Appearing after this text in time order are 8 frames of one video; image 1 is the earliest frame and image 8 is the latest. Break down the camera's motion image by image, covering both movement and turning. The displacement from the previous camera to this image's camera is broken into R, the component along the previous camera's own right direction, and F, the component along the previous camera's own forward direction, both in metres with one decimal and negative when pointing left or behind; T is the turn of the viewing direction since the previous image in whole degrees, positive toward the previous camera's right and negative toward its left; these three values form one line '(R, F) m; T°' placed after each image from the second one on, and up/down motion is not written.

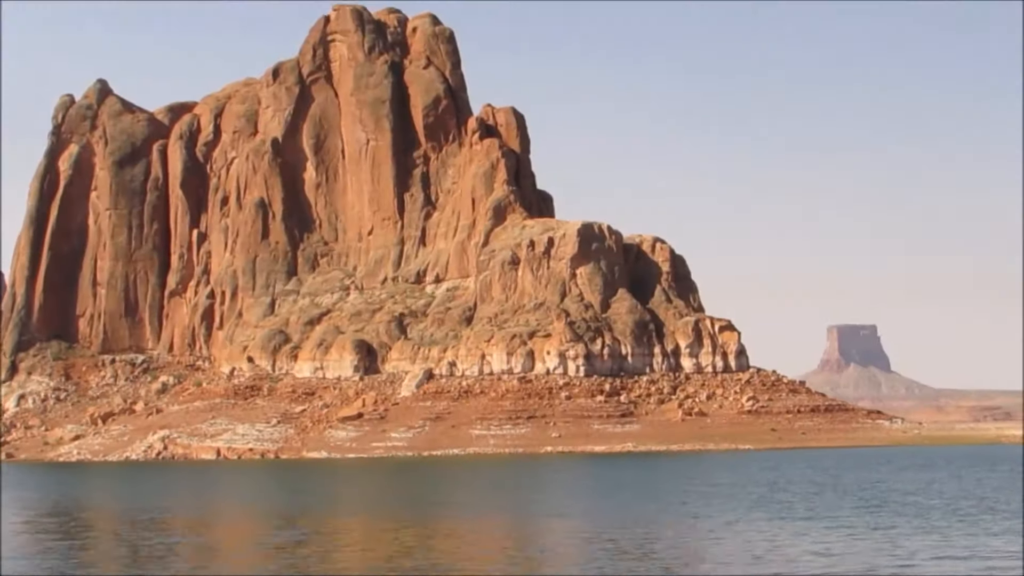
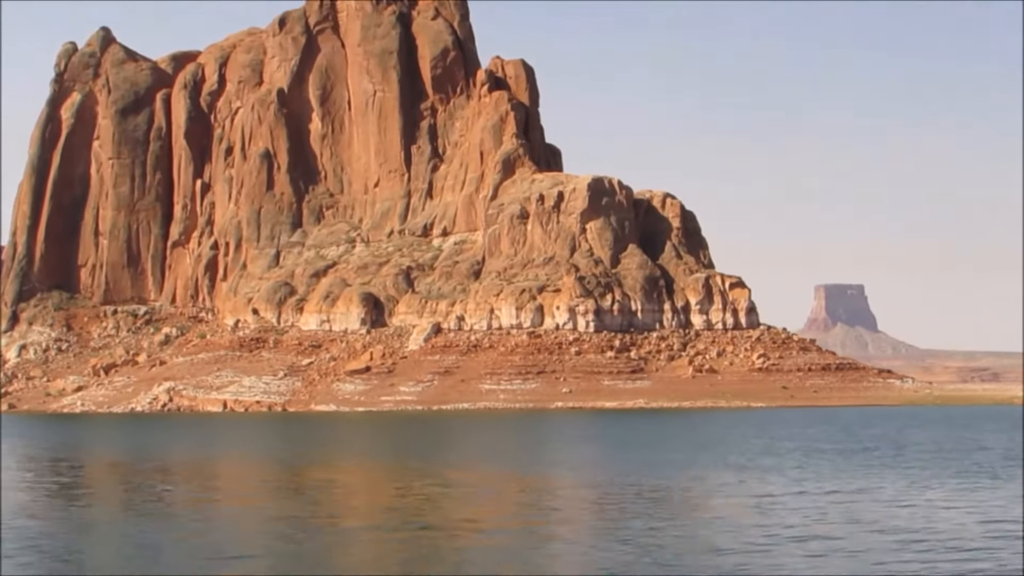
(-0.9, +0.7) m; 0°
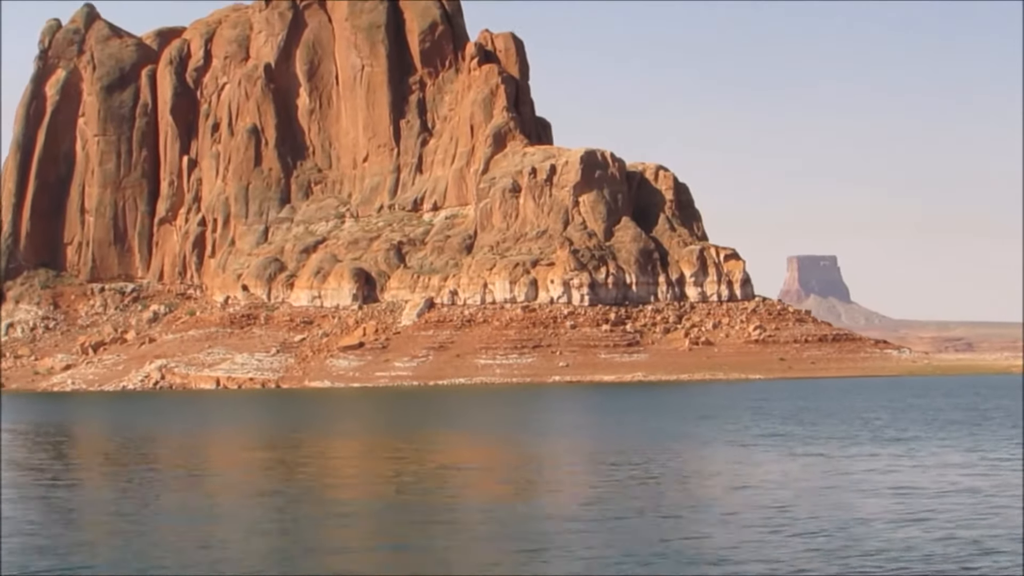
(-0.8, +0.5) m; +1°
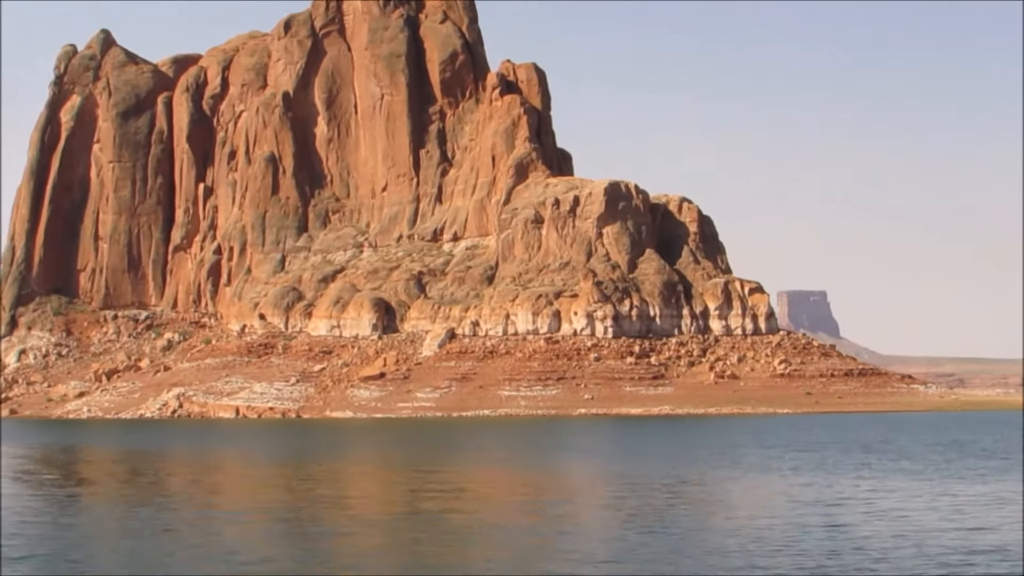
(-1.3, +0.7) m; 0°
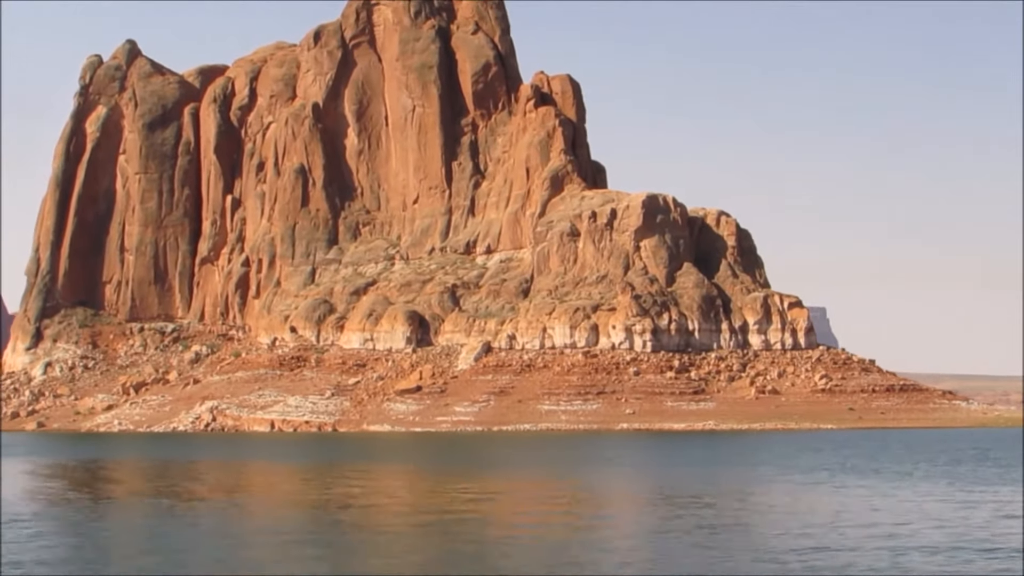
(-1.6, +0.8) m; 0°
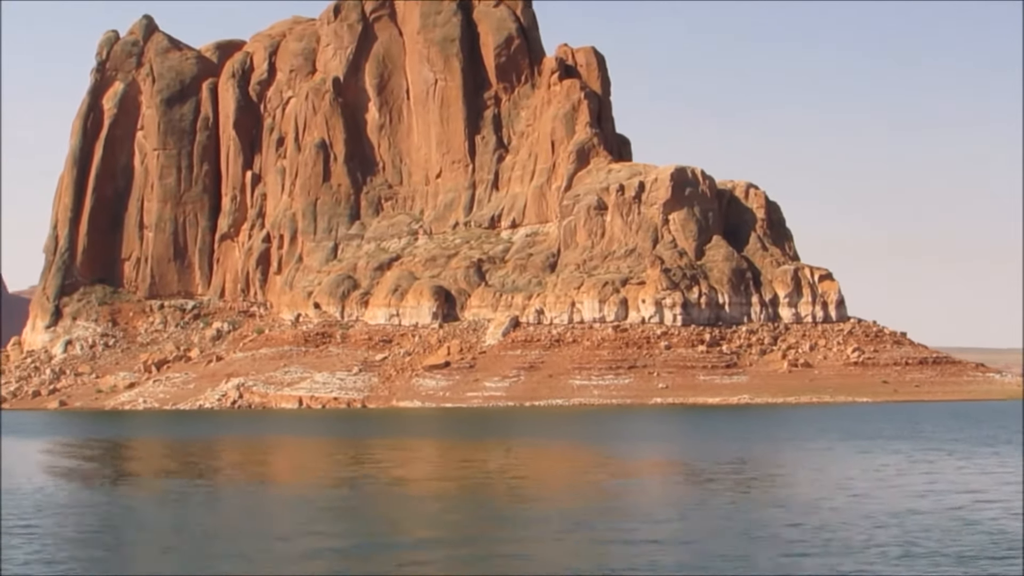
(-1.2, +0.7) m; 0°
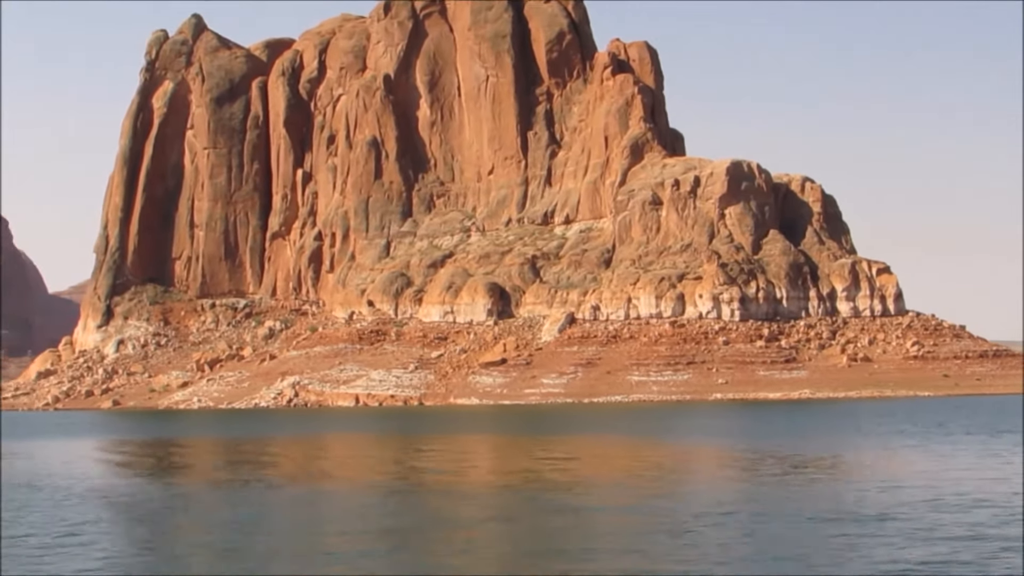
(-0.8, +0.4) m; -1°
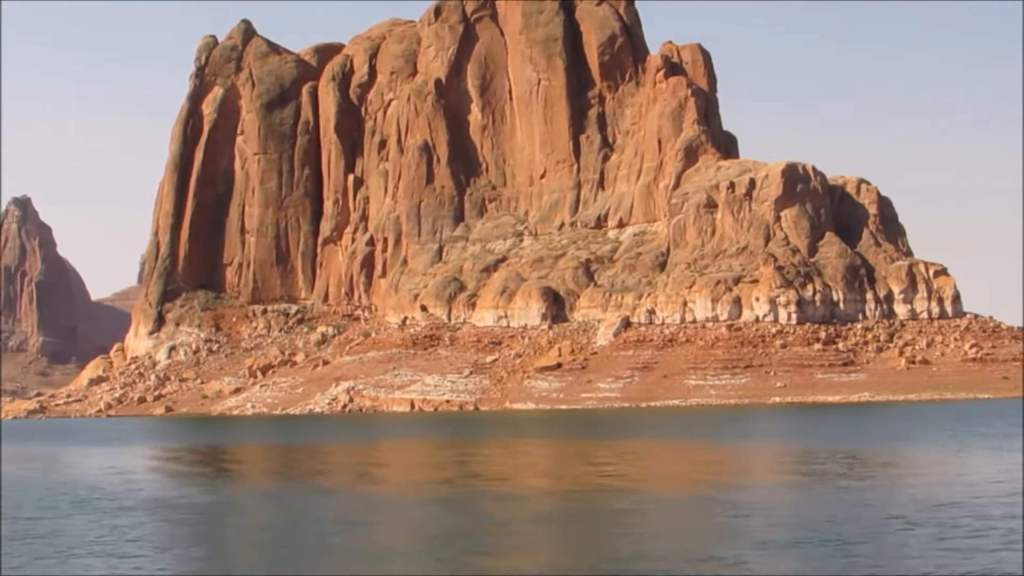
(-0.6, +0.4) m; -1°
